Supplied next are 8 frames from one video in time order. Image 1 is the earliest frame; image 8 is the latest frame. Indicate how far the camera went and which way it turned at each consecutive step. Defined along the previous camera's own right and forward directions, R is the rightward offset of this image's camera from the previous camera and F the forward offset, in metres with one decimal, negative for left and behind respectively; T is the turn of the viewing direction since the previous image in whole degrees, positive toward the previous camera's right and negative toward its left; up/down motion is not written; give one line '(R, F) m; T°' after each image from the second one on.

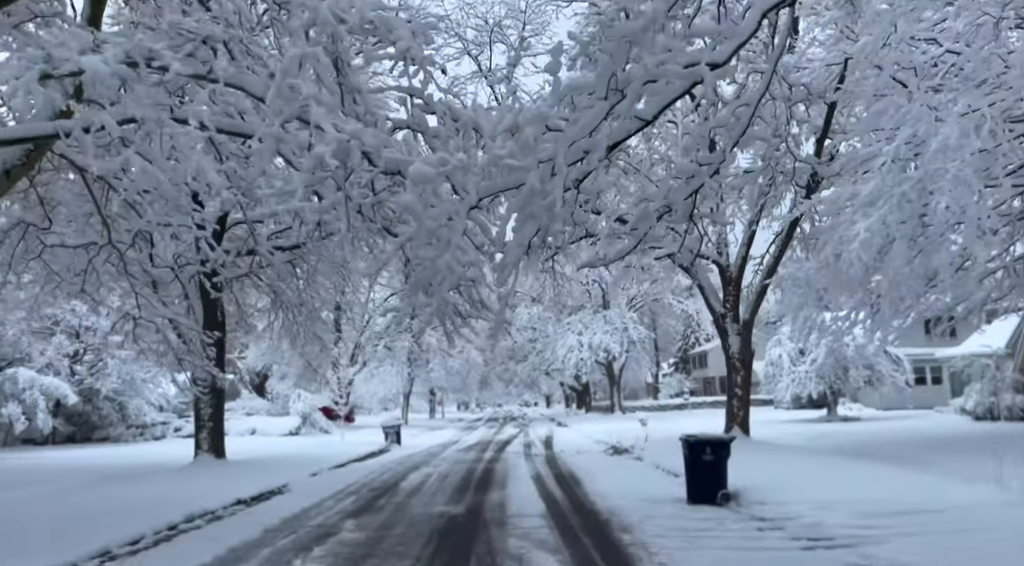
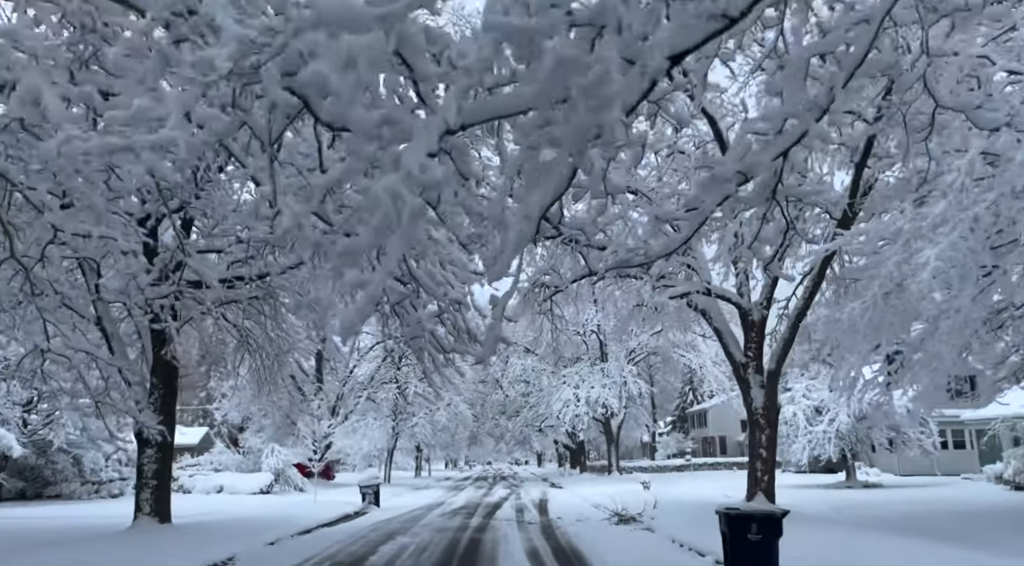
(0.0, +1.9) m; +1°
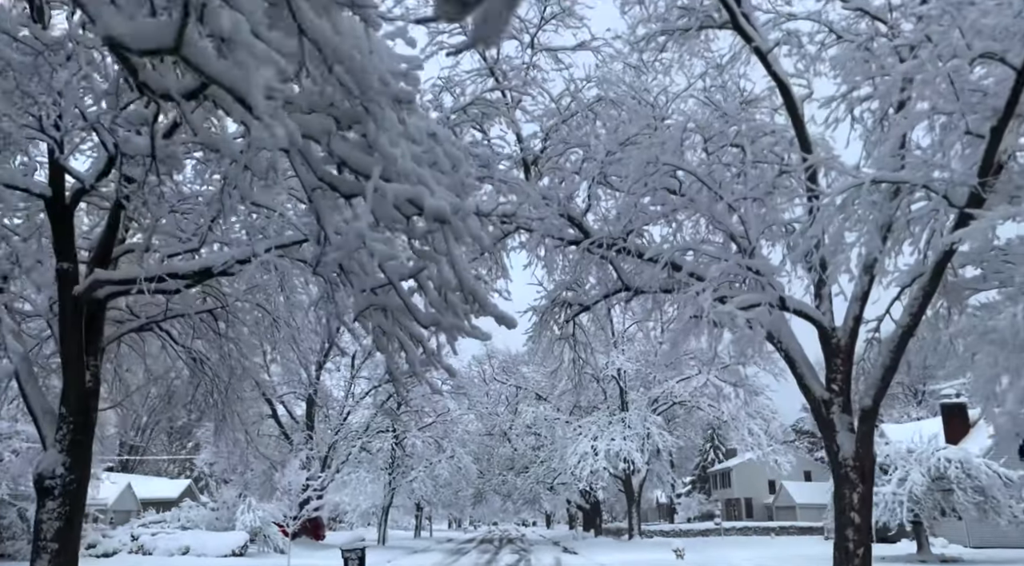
(-0.1, +3.1) m; -1°
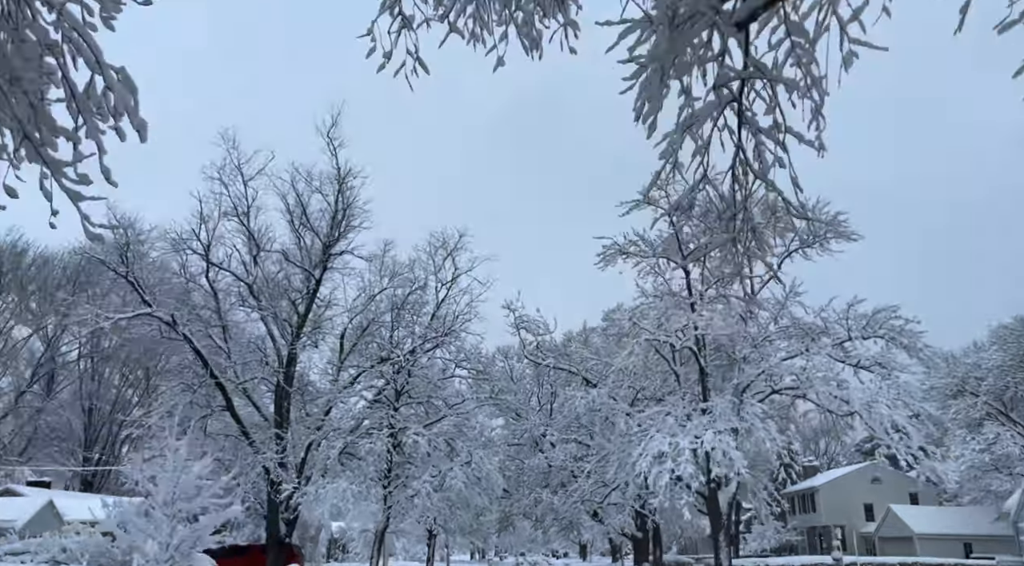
(-0.4, +8.5) m; -2°
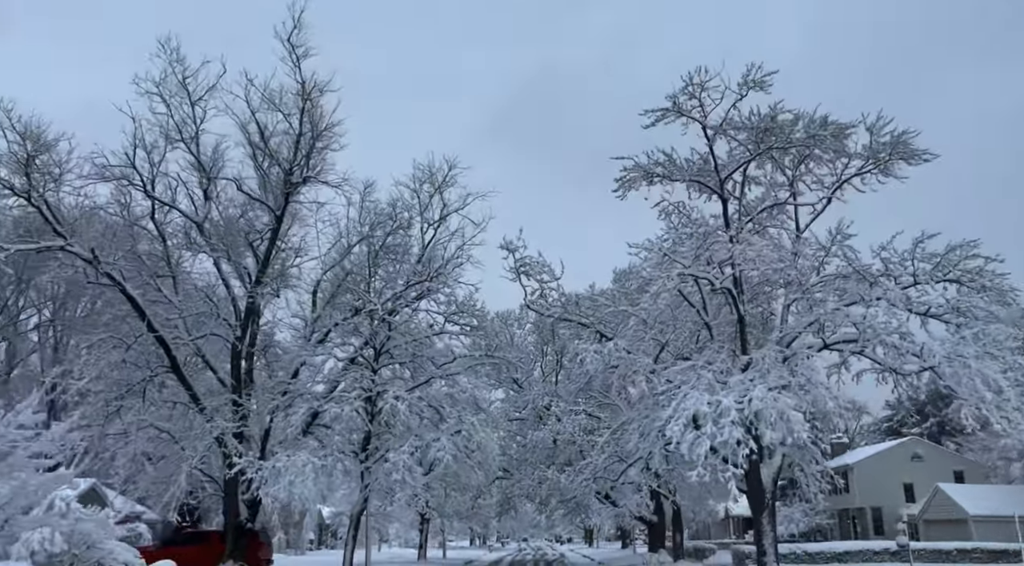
(+0.1, +3.9) m; 0°
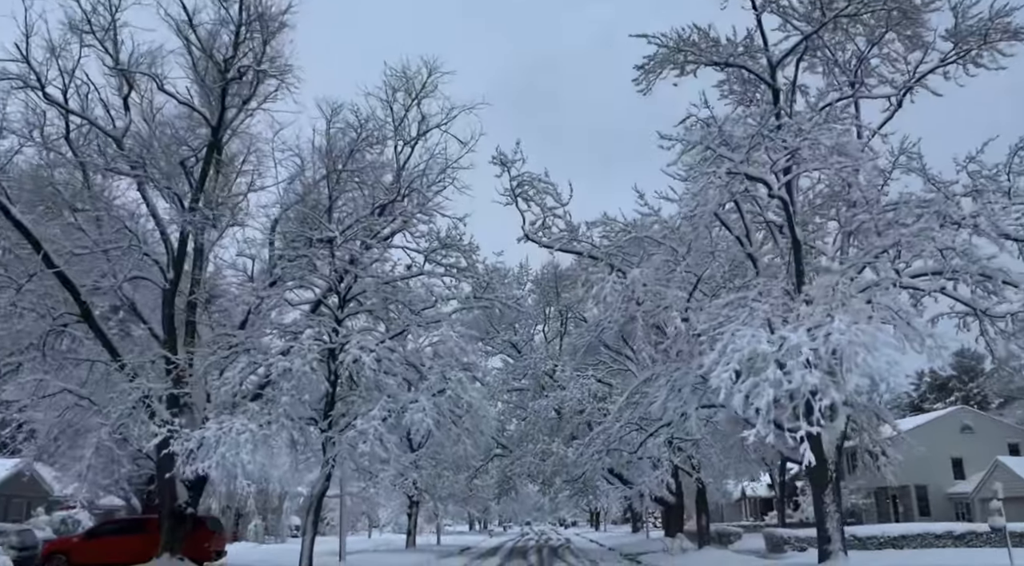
(+0.1, +4.0) m; 0°
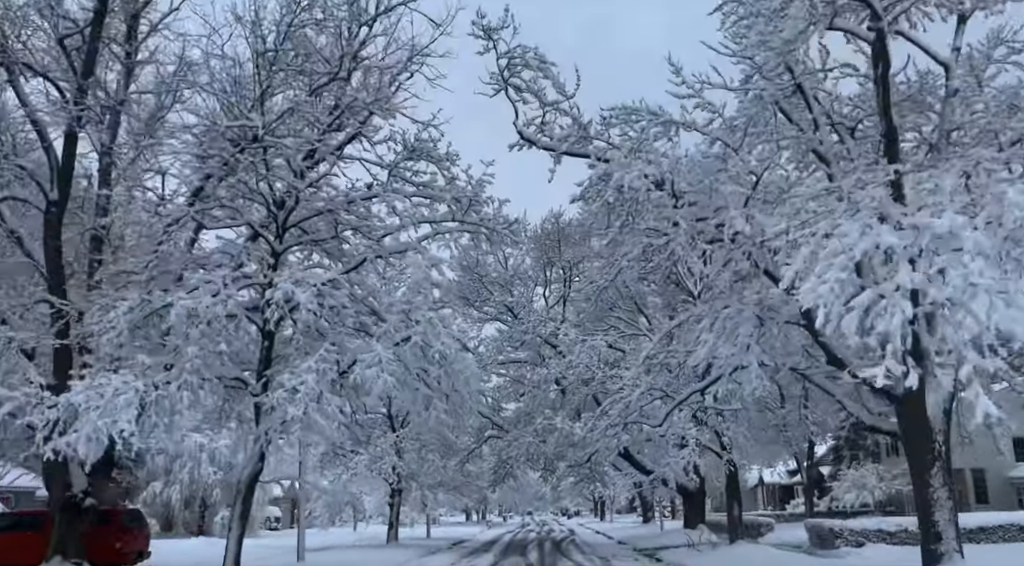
(+0.2, +4.0) m; 0°
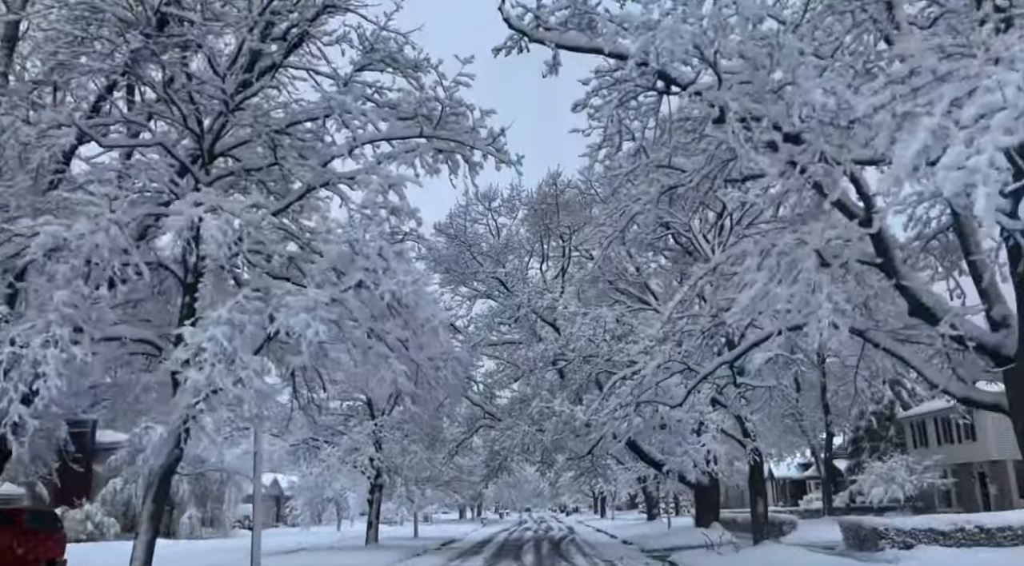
(+0.1, +2.7) m; 0°
